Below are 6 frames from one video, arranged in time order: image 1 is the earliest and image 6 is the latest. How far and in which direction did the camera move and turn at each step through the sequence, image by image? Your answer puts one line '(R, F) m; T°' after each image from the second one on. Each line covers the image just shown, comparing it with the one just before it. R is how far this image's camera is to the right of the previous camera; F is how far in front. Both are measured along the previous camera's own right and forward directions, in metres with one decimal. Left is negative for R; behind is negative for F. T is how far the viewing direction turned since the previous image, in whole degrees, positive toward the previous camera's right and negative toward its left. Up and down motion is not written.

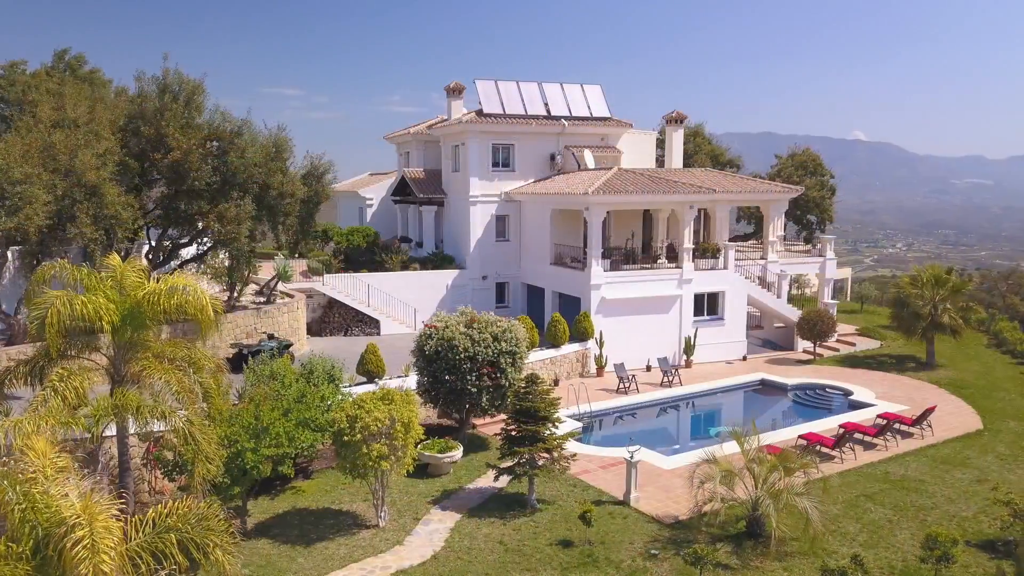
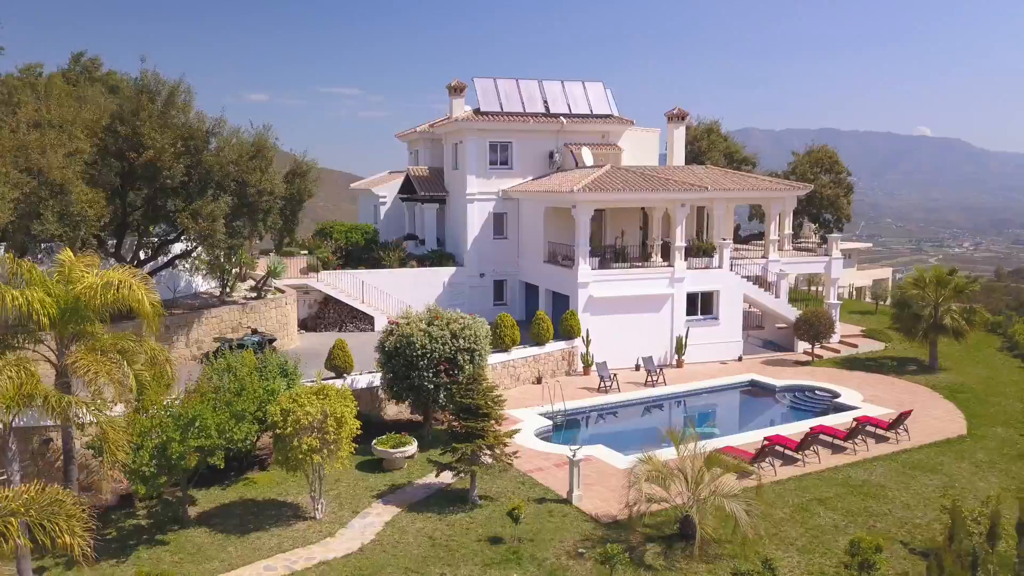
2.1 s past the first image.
(+1.9, 0.0) m; -3°
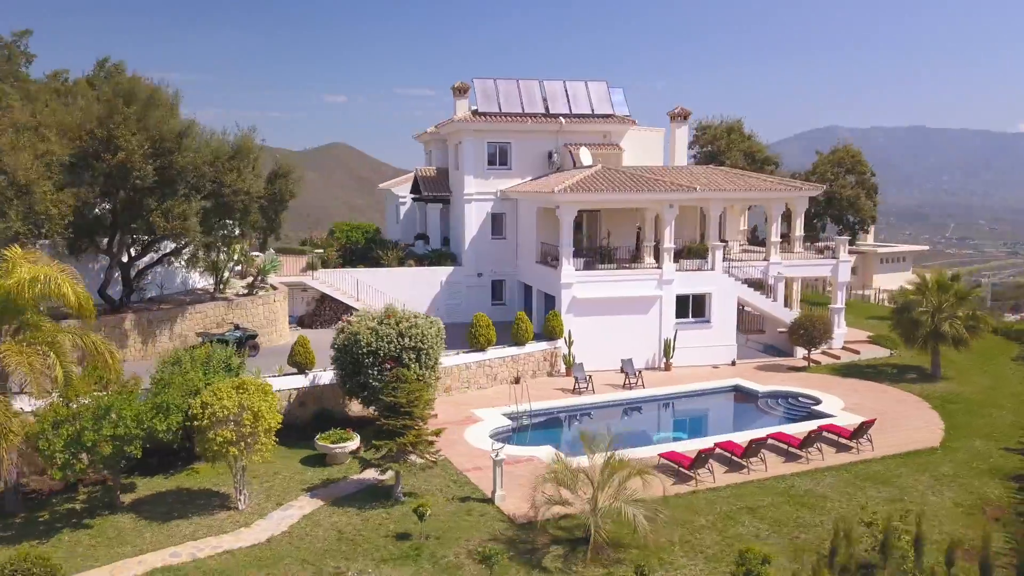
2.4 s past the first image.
(+2.5, +0.1) m; -4°
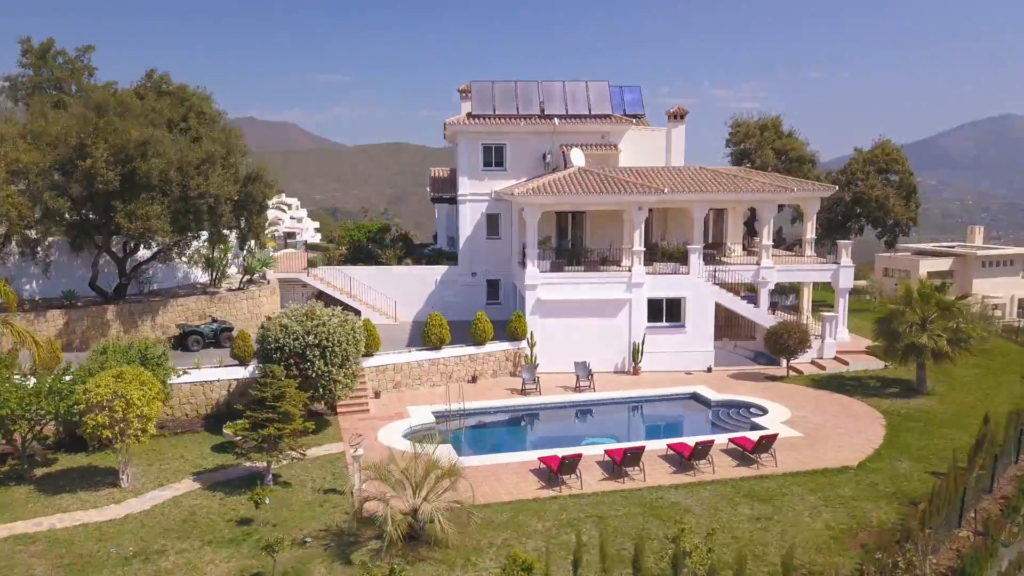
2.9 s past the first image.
(+4.7, 0.0) m; -8°
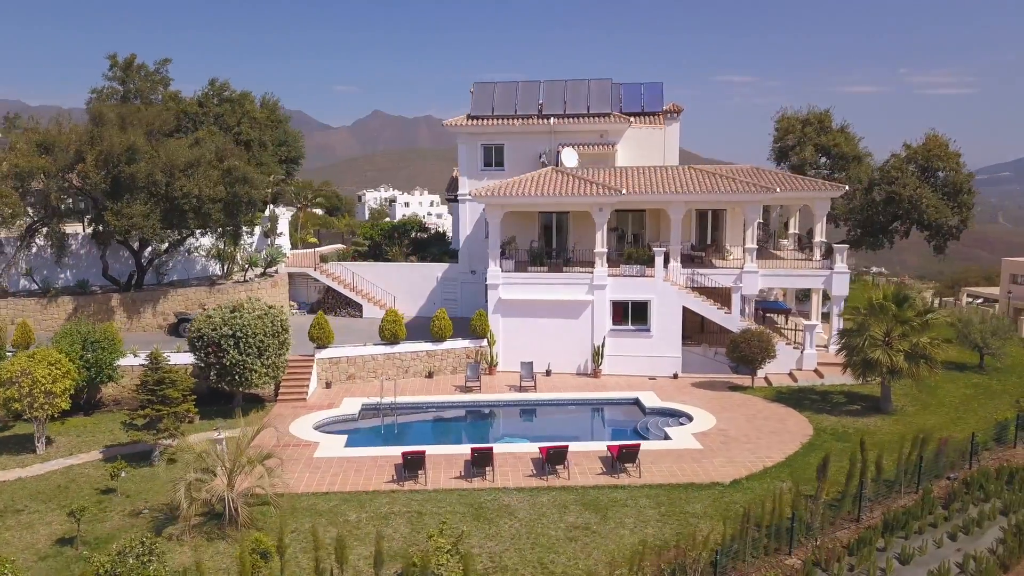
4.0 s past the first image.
(+5.8, +0.2) m; -10°
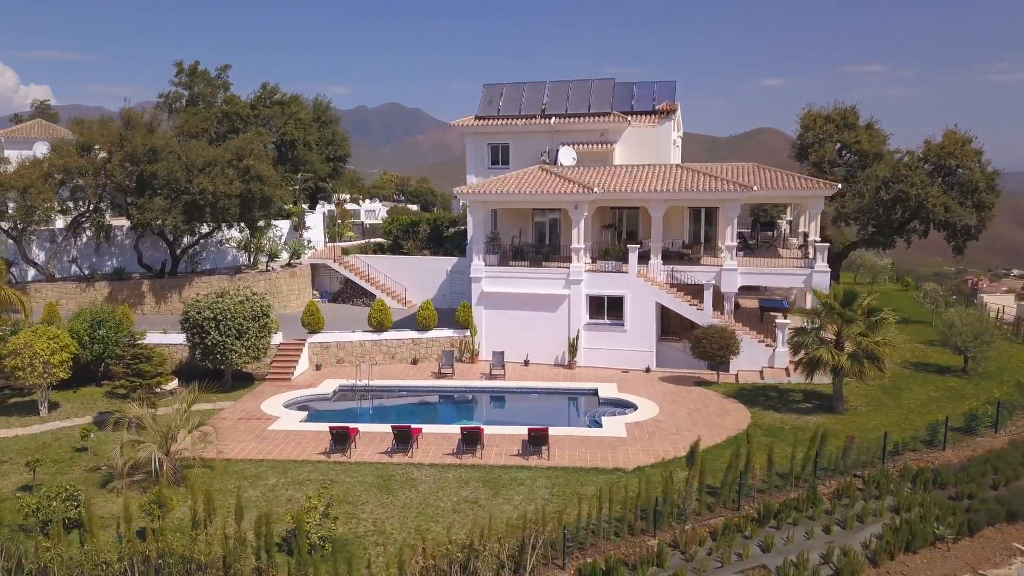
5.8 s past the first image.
(+3.8, -0.9) m; -7°
